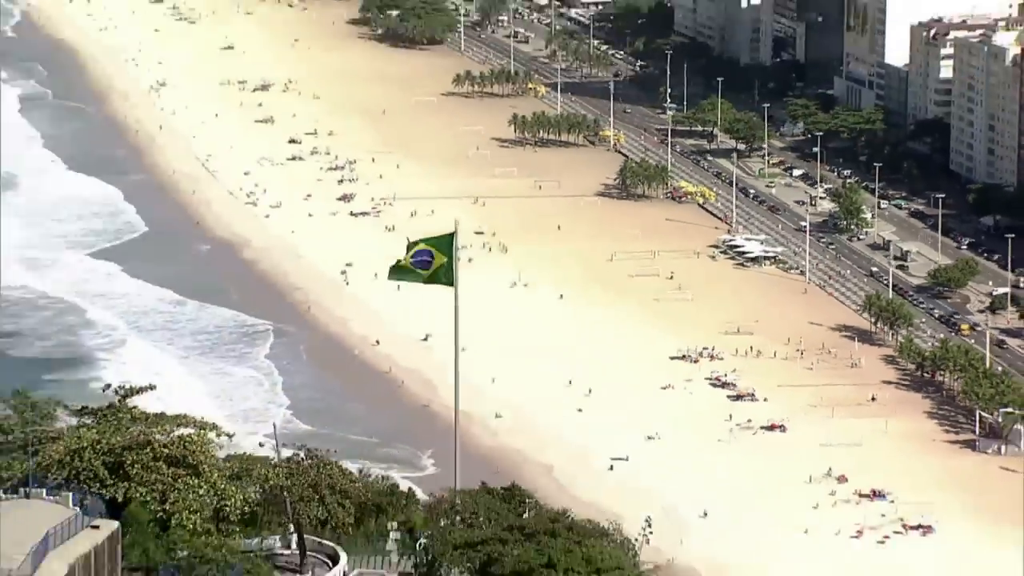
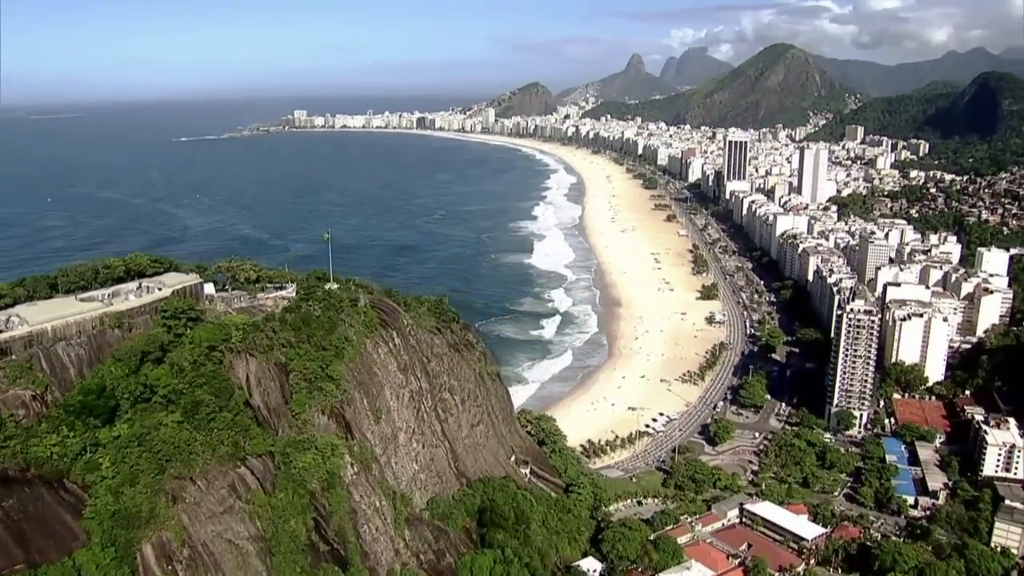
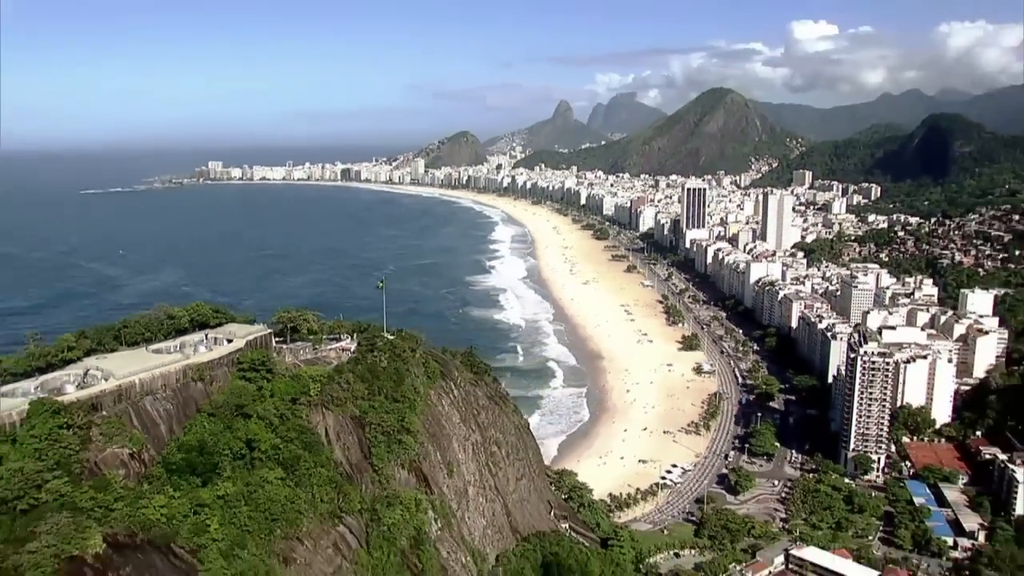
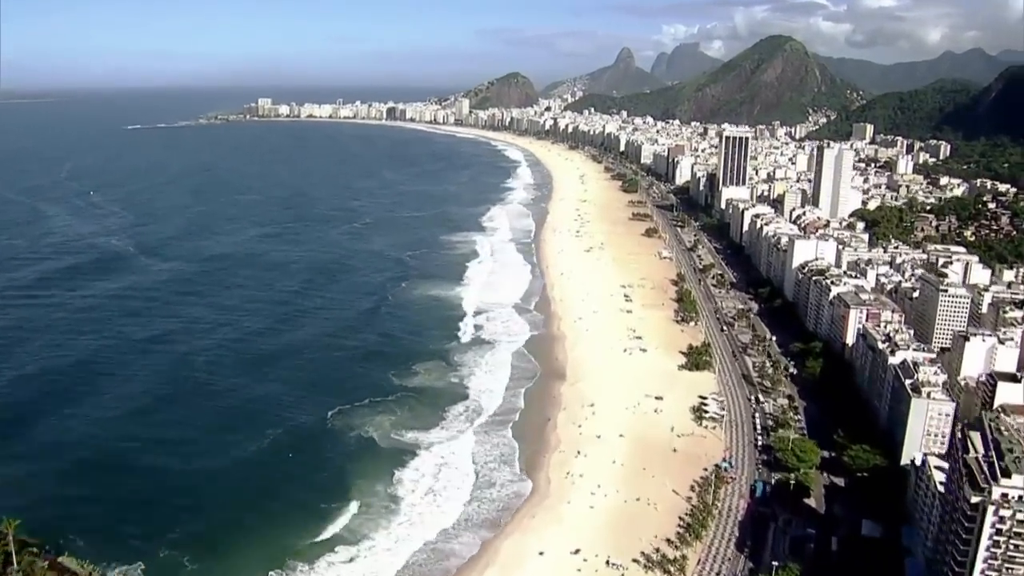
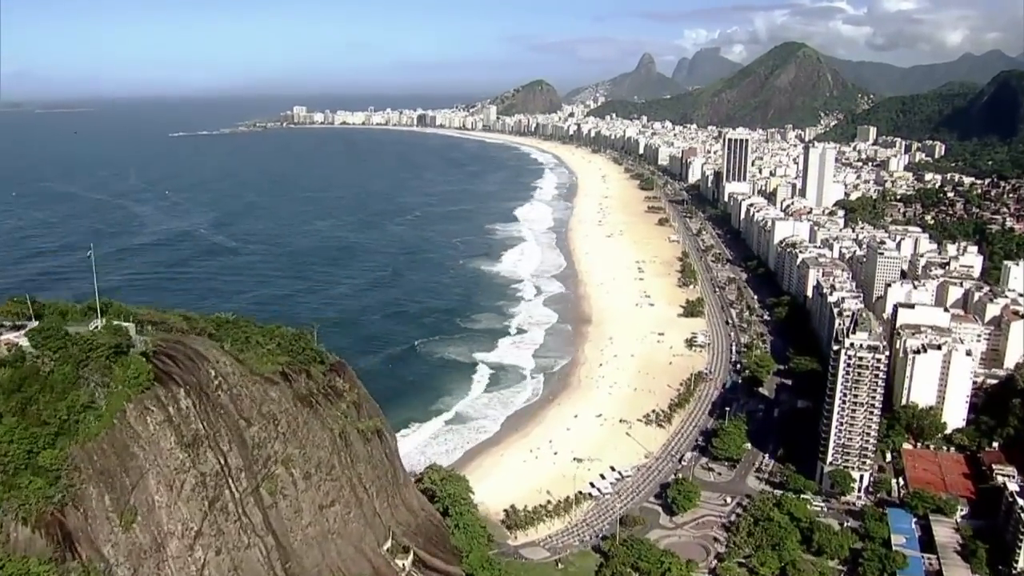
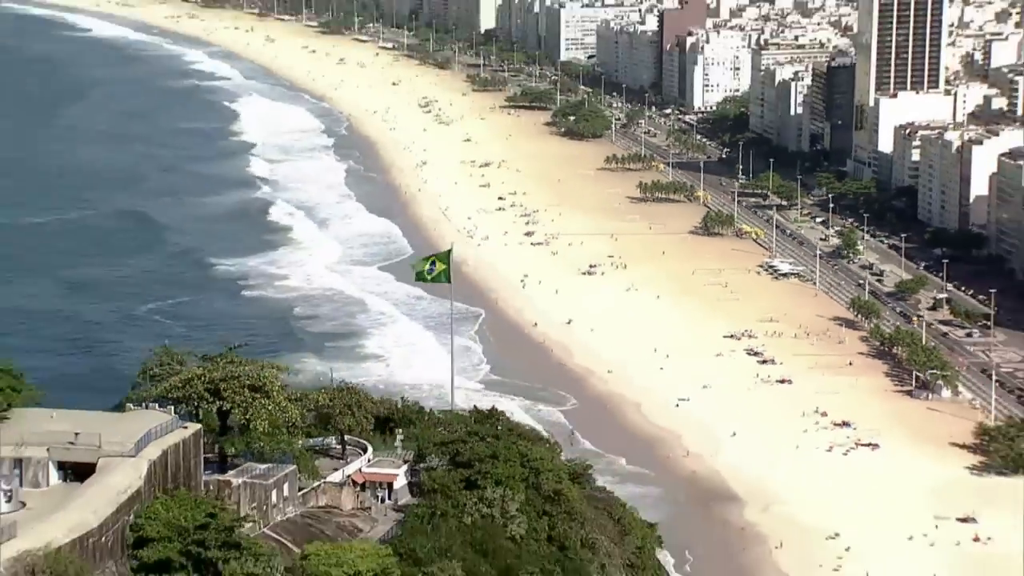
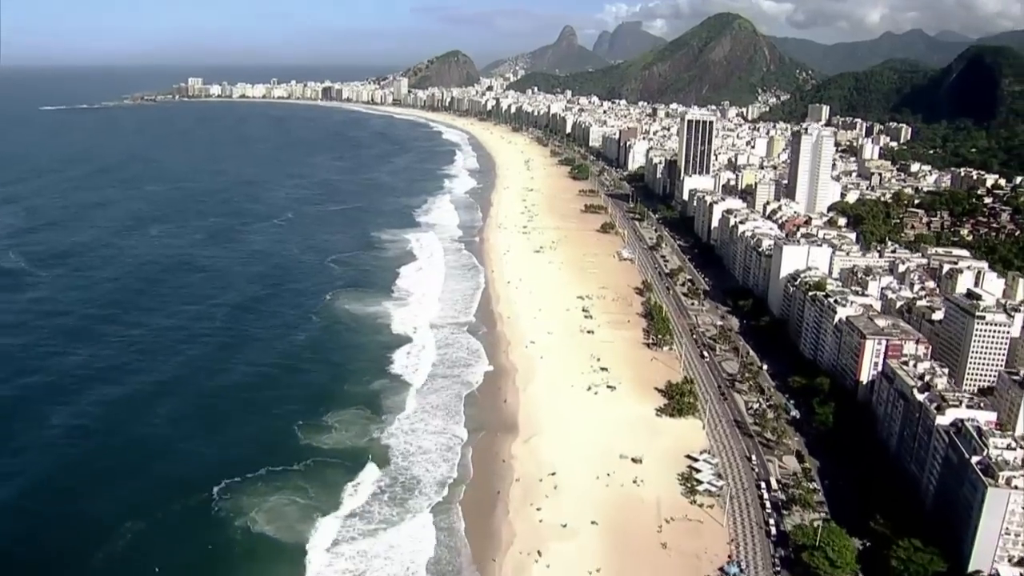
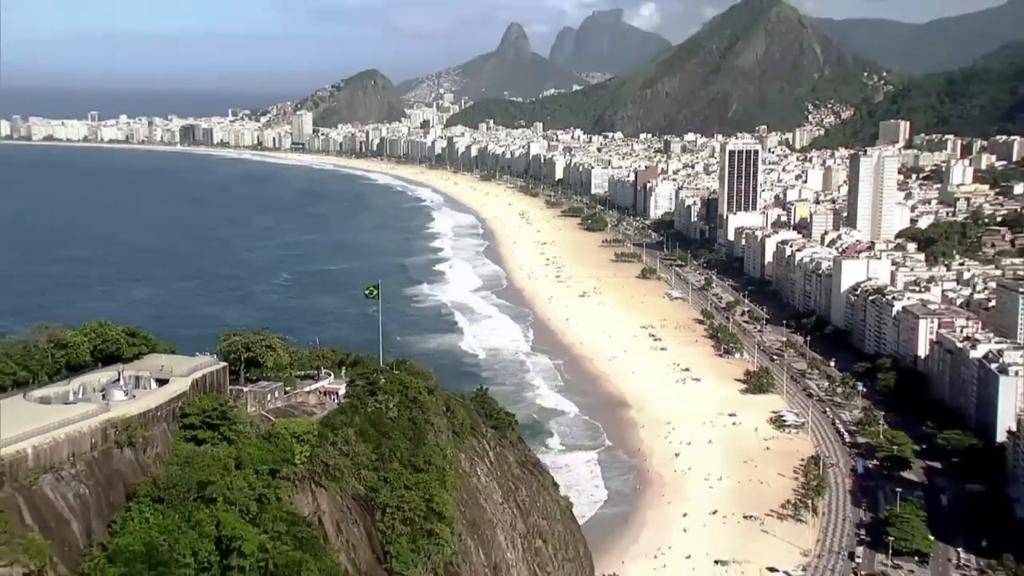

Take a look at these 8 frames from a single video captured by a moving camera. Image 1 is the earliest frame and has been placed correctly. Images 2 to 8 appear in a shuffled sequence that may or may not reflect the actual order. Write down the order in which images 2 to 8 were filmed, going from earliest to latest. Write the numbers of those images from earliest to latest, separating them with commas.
6, 8, 3, 2, 5, 4, 7
